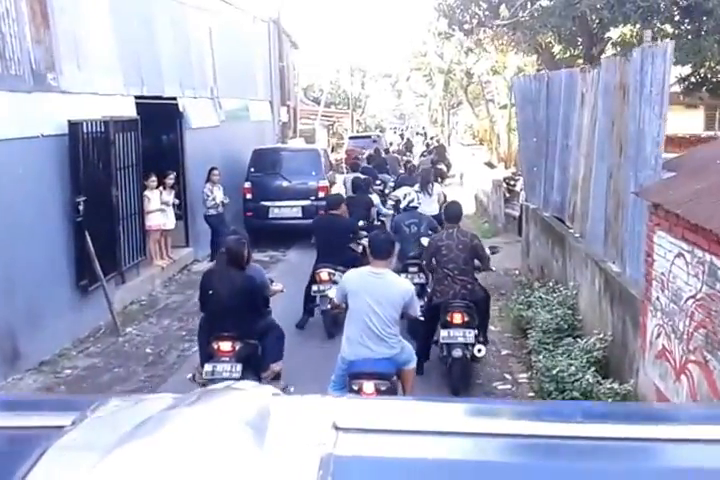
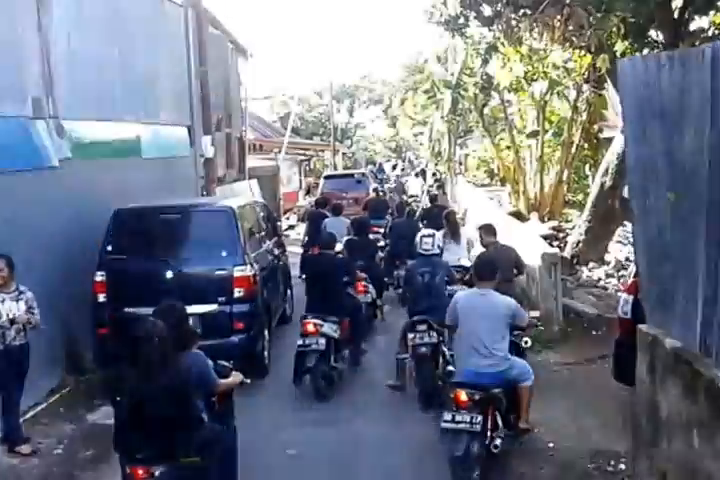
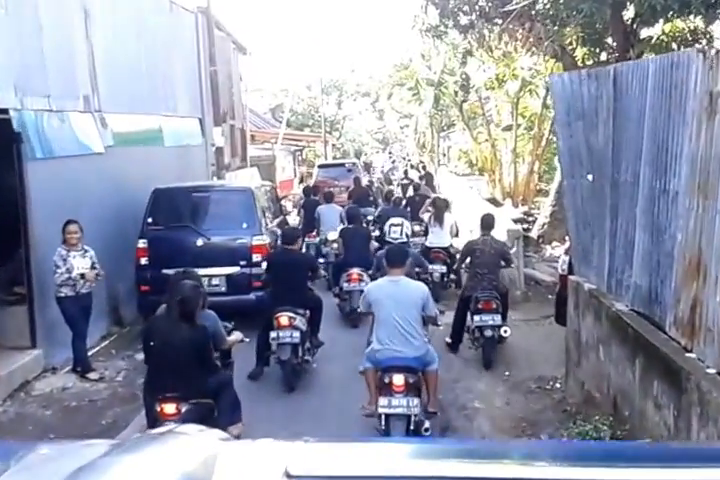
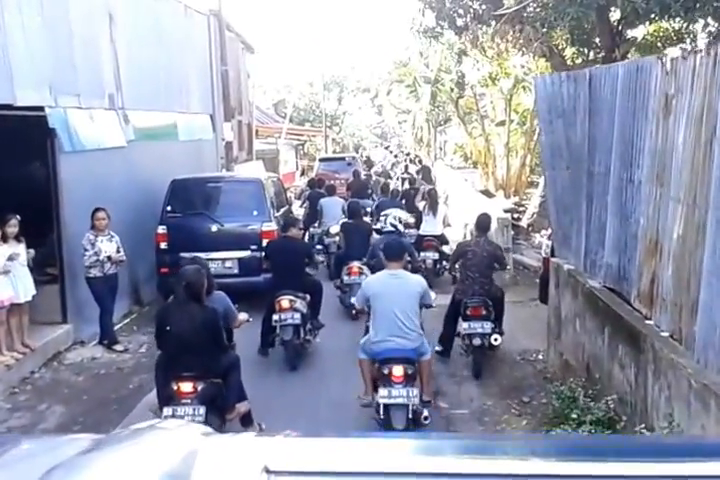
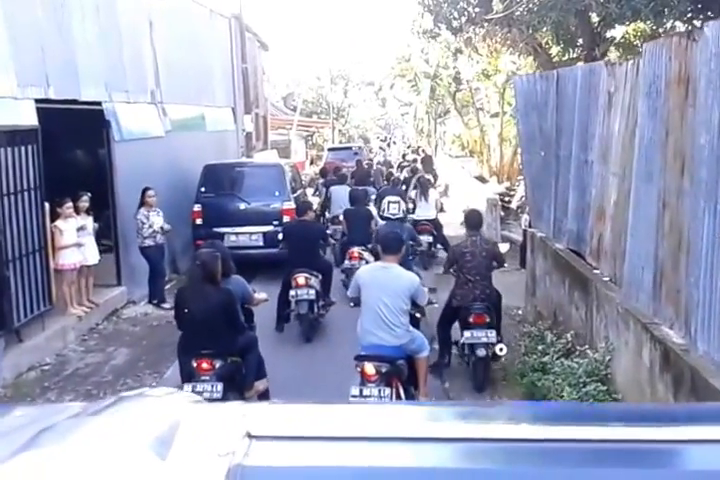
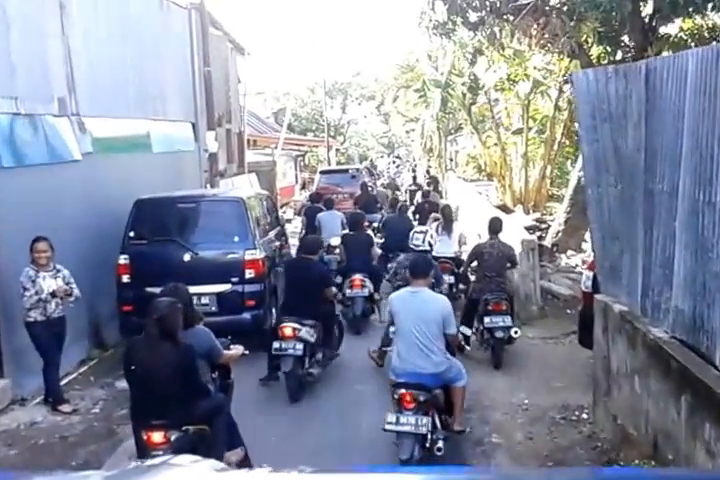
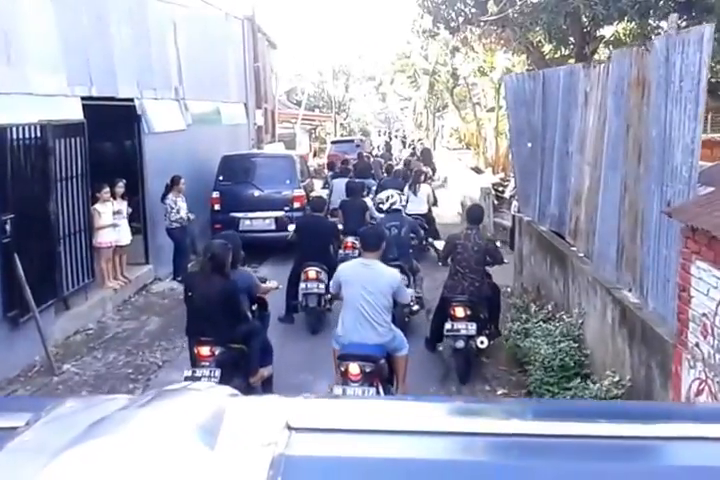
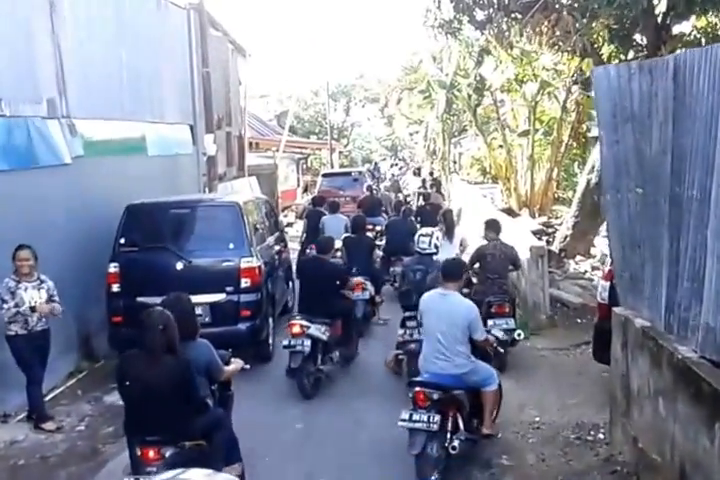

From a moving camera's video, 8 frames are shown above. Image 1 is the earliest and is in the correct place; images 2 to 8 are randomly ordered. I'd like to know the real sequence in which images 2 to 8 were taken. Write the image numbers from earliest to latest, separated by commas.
7, 5, 4, 3, 6, 8, 2
